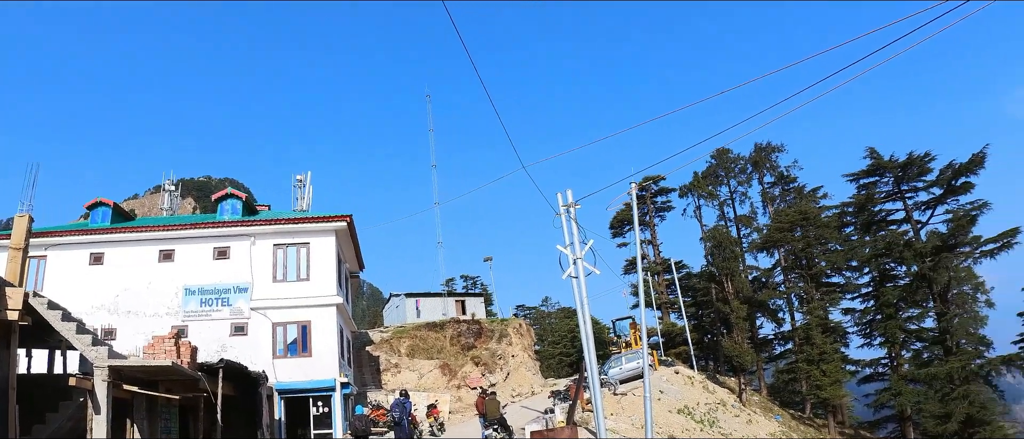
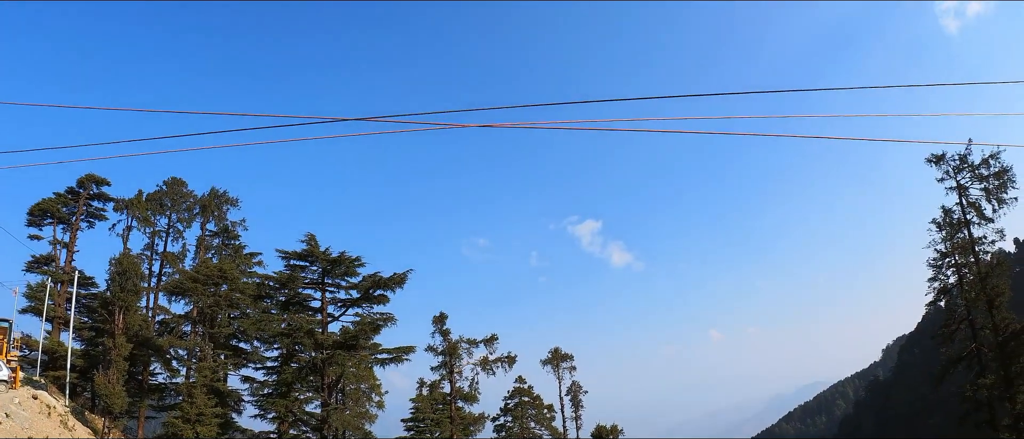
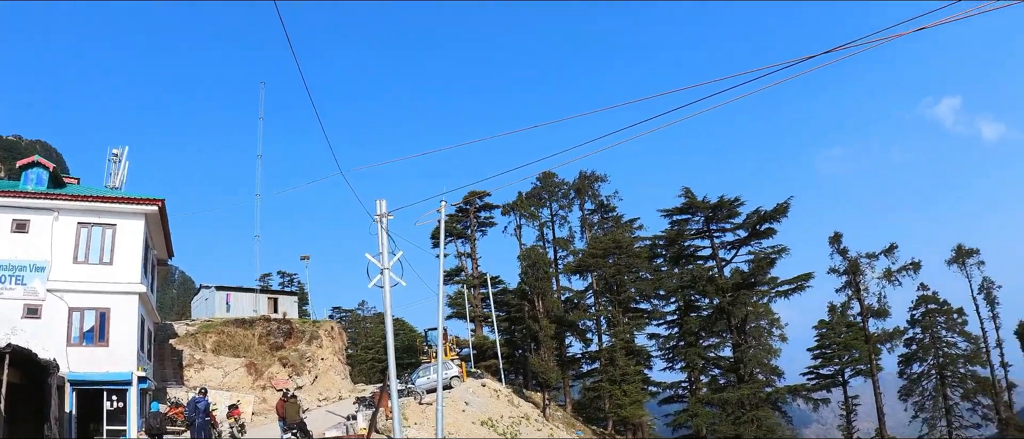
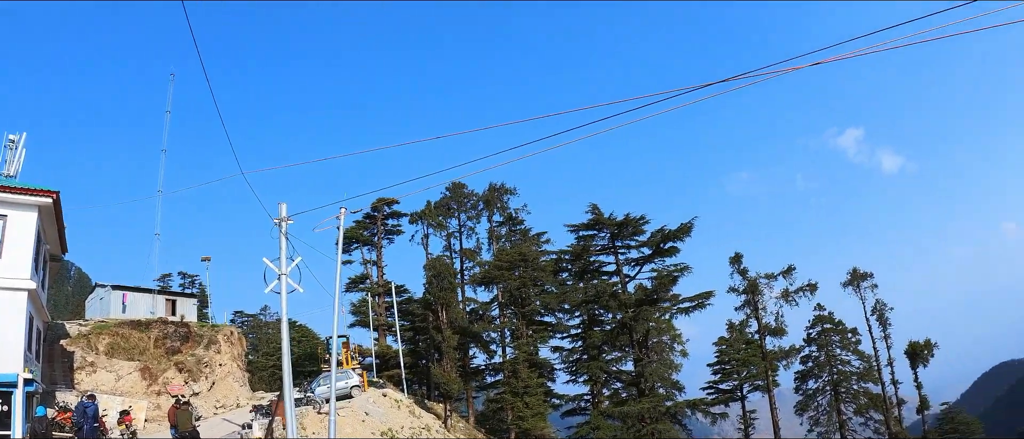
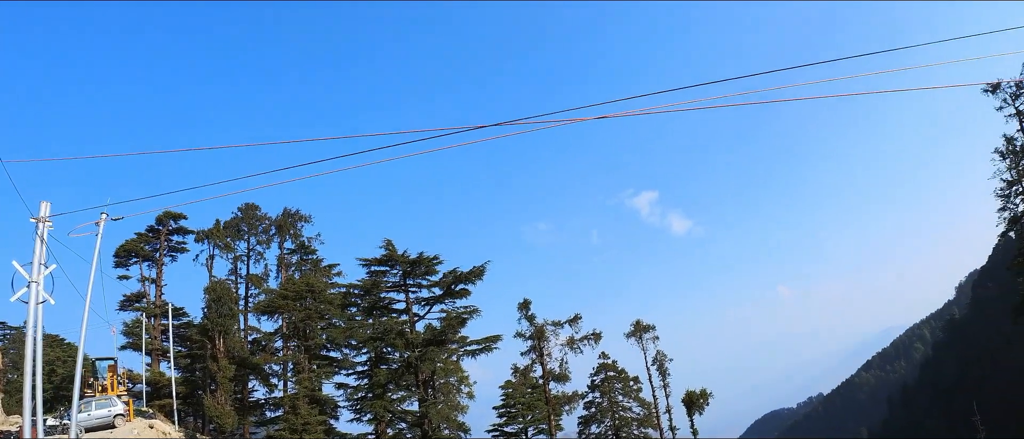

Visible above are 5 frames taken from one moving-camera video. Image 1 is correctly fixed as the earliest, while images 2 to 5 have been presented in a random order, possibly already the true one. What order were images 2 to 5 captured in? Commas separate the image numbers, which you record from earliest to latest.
3, 4, 5, 2
